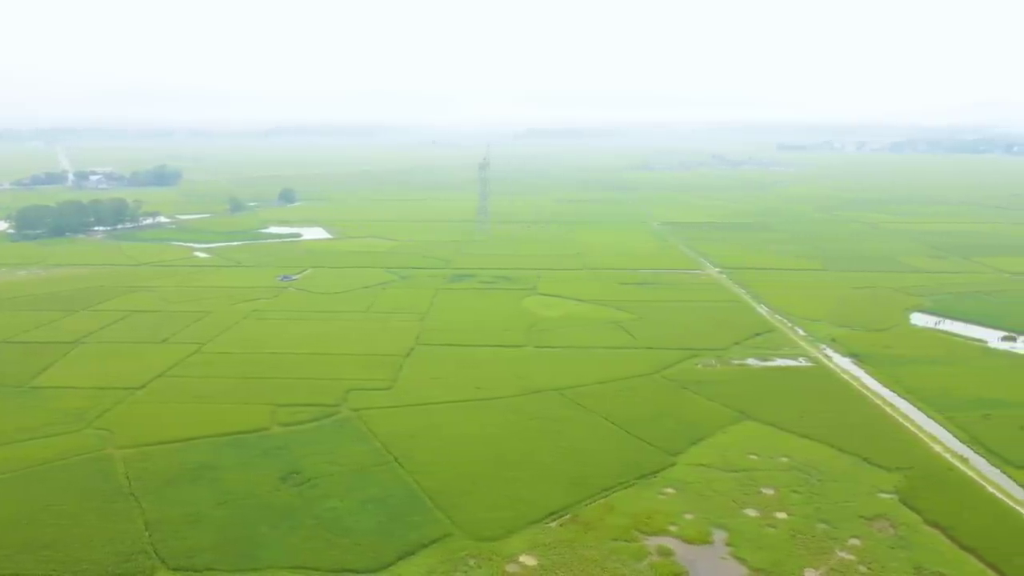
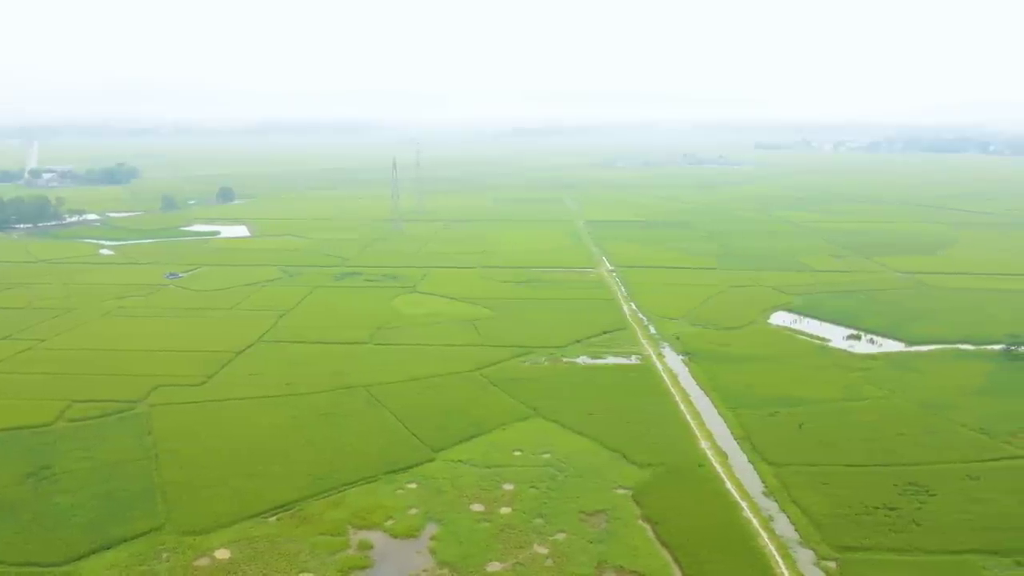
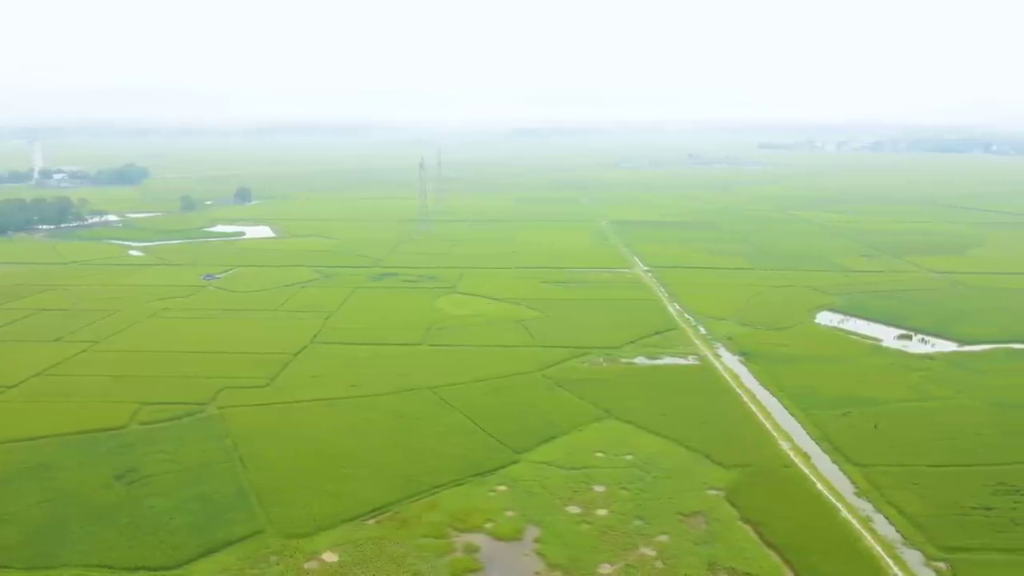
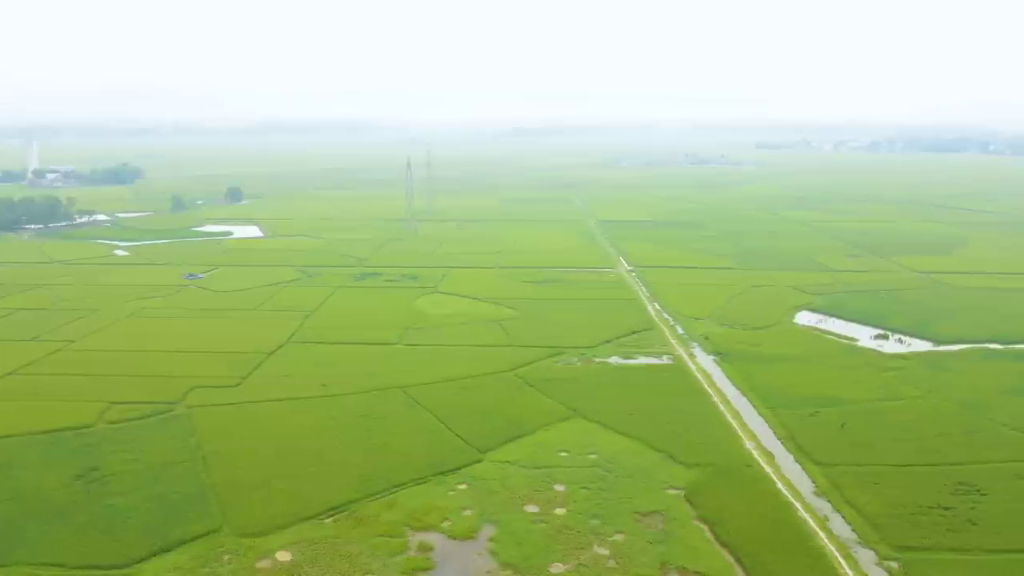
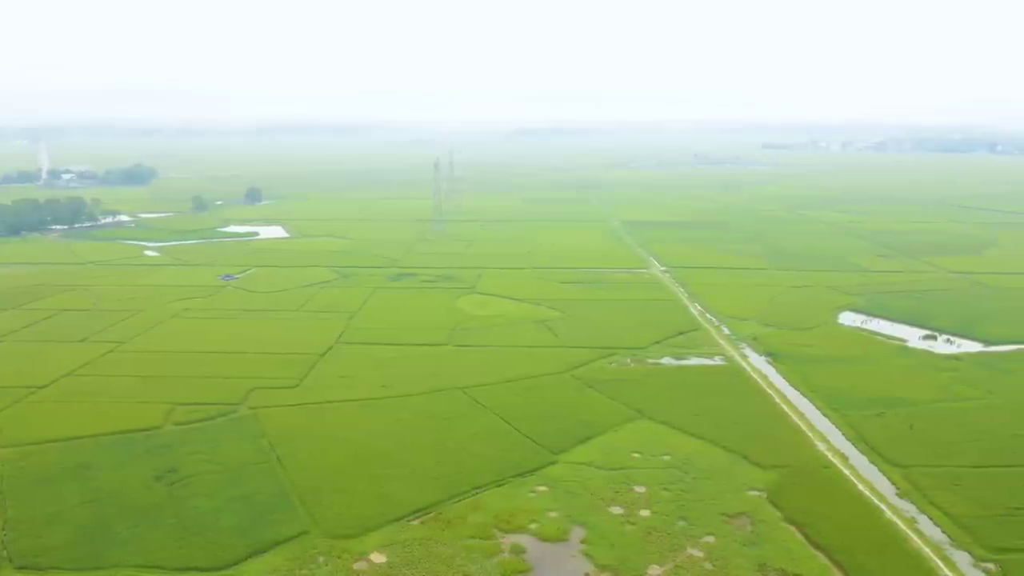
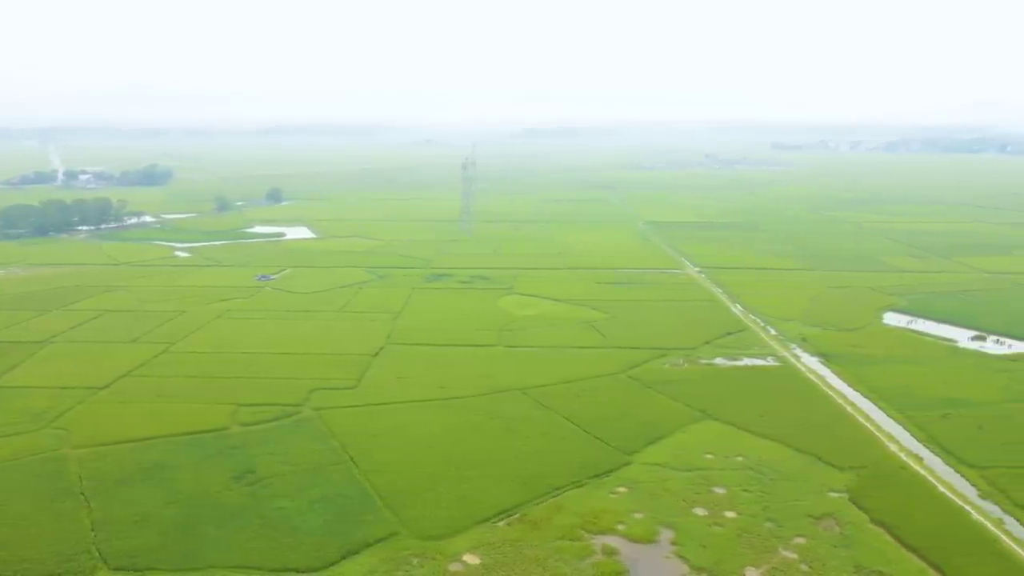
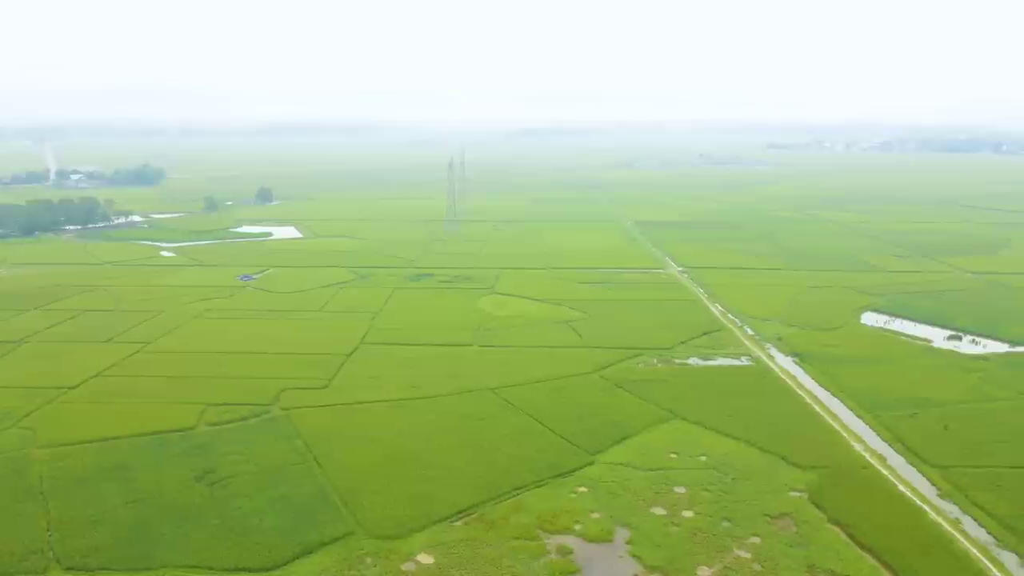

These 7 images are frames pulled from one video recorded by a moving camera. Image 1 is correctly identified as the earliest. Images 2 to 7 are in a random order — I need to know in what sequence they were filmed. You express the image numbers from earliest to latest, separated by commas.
6, 7, 5, 3, 4, 2
